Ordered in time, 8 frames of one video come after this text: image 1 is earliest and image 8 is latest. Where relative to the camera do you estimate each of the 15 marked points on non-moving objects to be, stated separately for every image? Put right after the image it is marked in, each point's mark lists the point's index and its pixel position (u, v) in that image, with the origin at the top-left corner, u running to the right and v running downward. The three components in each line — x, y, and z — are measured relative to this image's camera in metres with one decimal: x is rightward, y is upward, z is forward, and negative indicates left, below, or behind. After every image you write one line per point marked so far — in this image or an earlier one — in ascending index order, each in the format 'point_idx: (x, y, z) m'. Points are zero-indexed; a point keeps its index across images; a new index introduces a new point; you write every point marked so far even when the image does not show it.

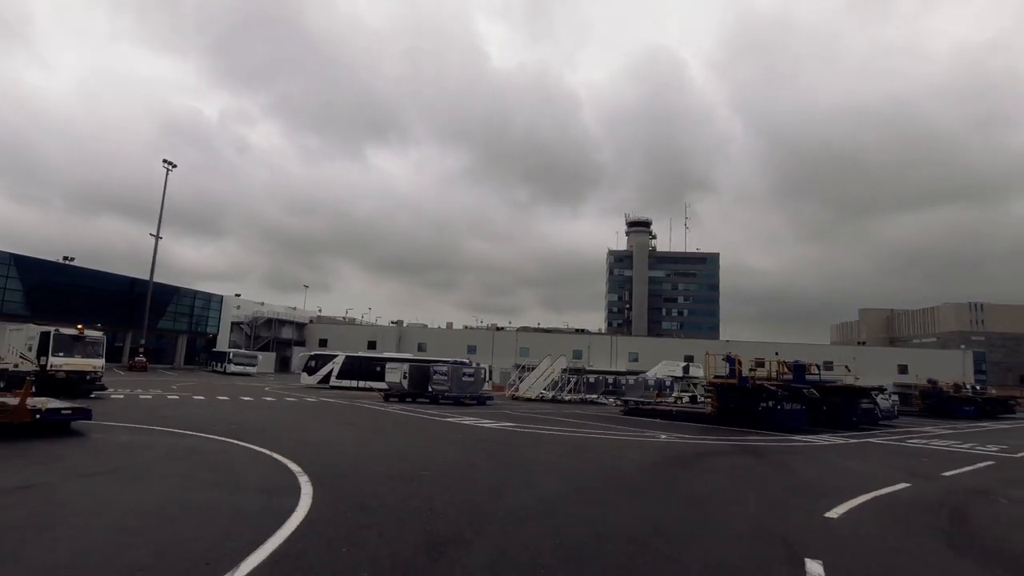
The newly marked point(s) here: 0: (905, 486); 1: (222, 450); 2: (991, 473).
0: (+8.3, -4.4, +11.8) m
1: (-7.8, -3.6, +13.3) m
2: (+12.0, -4.9, +13.9) m
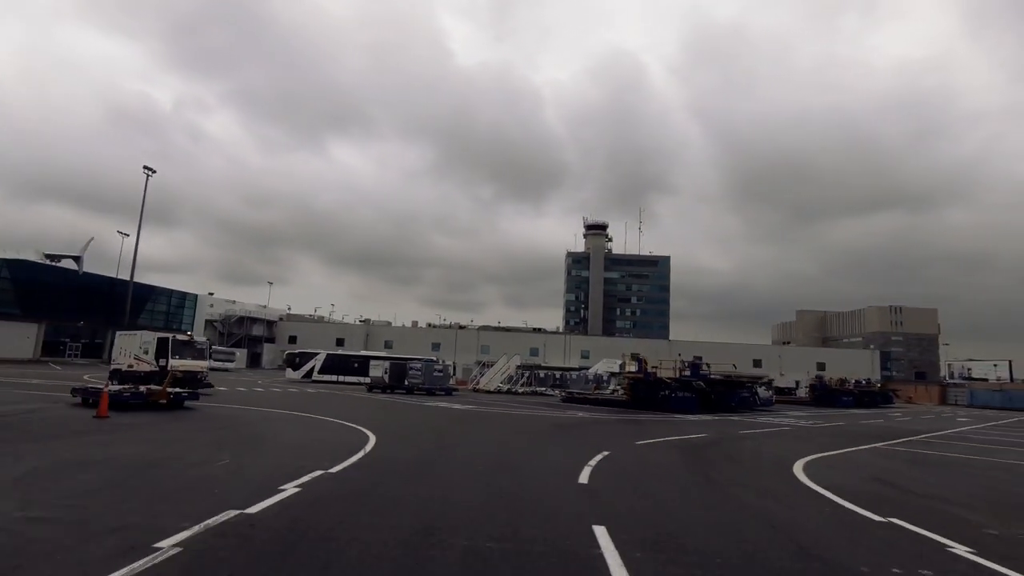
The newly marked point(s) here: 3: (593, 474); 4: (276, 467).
0: (+7.0, -5.6, +20.5) m
1: (-9.2, -4.6, +20.8) m
2: (+10.5, -6.1, +22.9) m
3: (+2.1, -4.9, +14.7) m
4: (-6.5, -3.9, +14.8) m
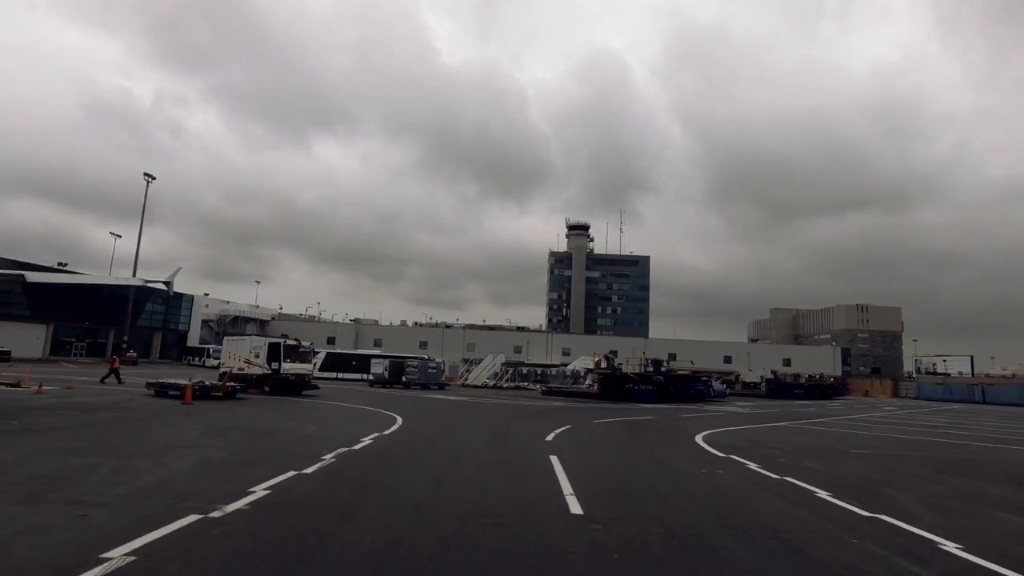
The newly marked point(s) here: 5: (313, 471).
0: (+6.4, -6.3, +26.3) m
1: (-9.8, -5.3, +26.2) m
2: (+9.8, -6.8, +28.8) m
3: (+1.7, -5.7, +20.4) m
4: (-6.9, -4.6, +20.3) m
5: (-4.0, -3.7, +11.8) m
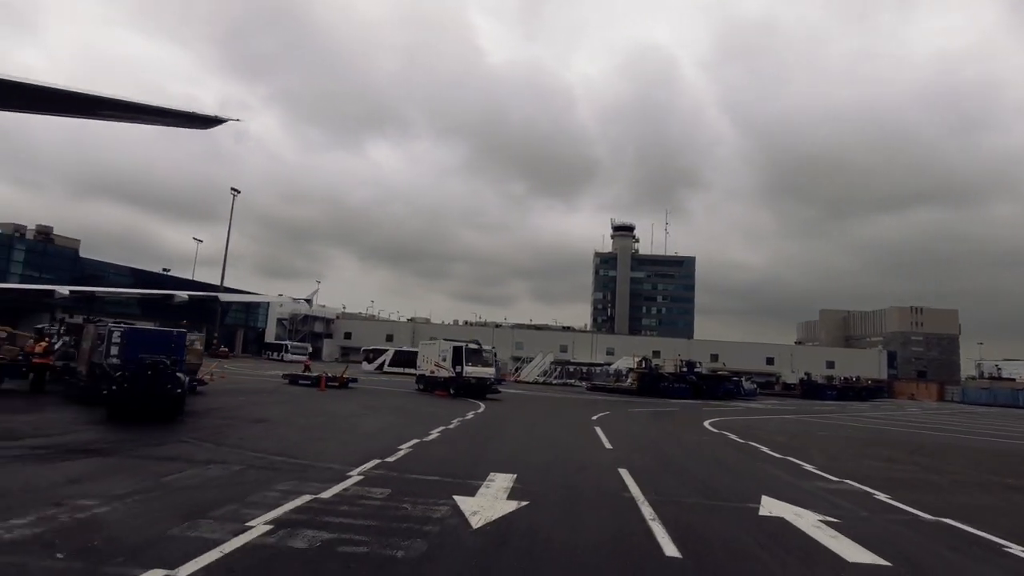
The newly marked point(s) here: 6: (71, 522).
0: (+9.4, -7.2, +32.4) m
1: (-6.7, -6.2, +33.6) m
2: (+13.1, -7.7, +34.6) m
3: (+4.3, -6.6, +26.8) m
4: (-4.3, -5.5, +27.4) m
5: (-2.1, -4.6, +18.8) m
6: (-5.0, -2.6, +6.3) m
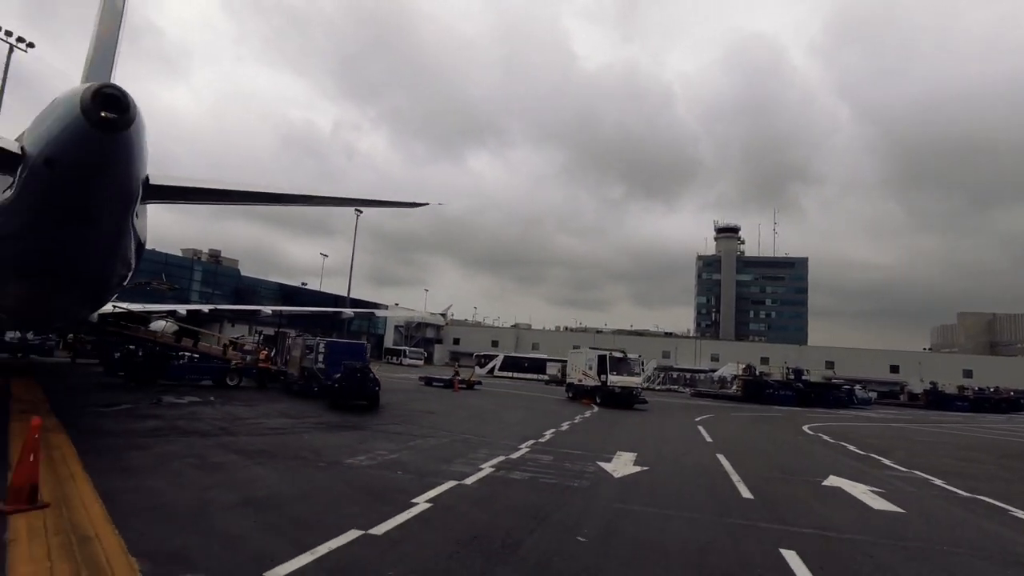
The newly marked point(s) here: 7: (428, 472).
0: (+16.3, -7.9, +34.1) m
1: (+0.6, -7.2, +38.1) m
2: (+20.3, -8.4, +35.6) m
3: (+10.3, -7.4, +29.5) m
4: (+1.9, -6.4, +31.6) m
5: (+2.5, -5.4, +22.8) m
6: (-2.6, -3.4, +11.0) m
7: (-1.5, -3.3, +9.9) m
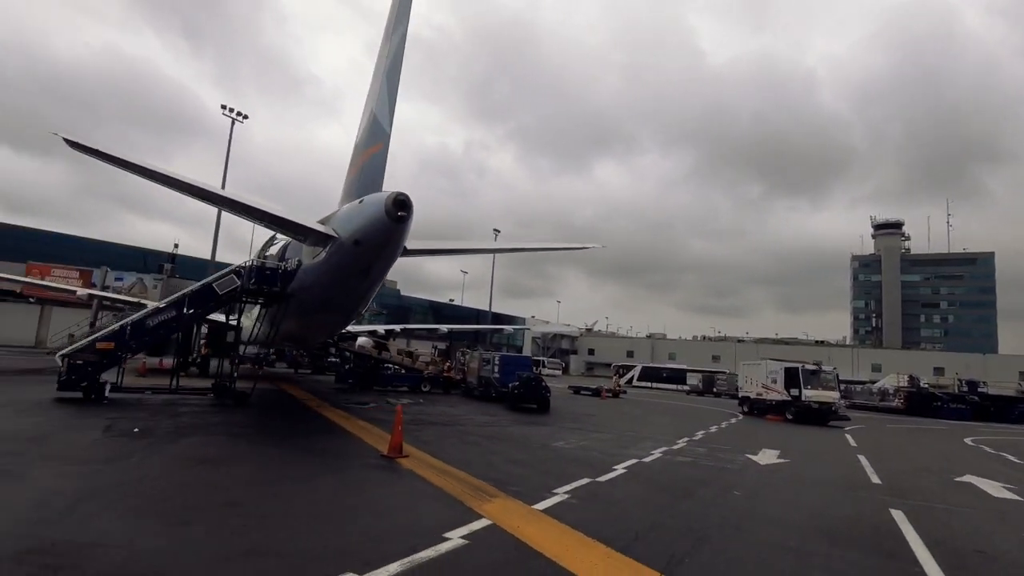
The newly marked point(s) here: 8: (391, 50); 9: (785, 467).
0: (+25.6, -8.4, +32.9) m
1: (+11.2, -8.3, +40.4) m
2: (+29.8, -8.8, +33.5) m
3: (+18.6, -8.0, +29.9) m
4: (+10.9, -7.4, +33.9) m
5: (+9.5, -6.3, +25.1) m
6: (+1.7, -4.2, +14.9) m
7: (+2.5, -4.1, +13.6) m
8: (-3.8, +7.4, +17.3) m
9: (+6.9, -4.5, +13.9) m
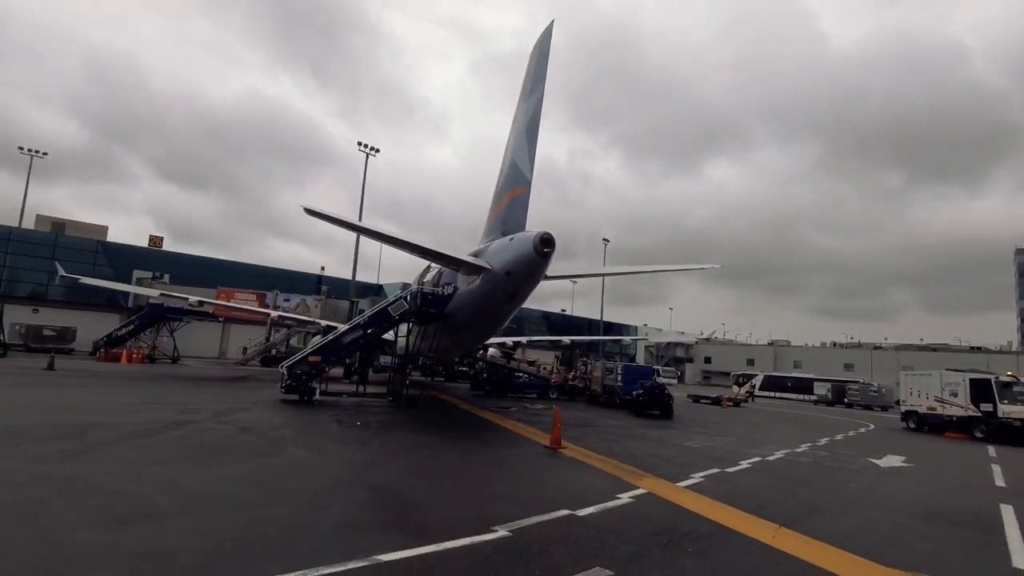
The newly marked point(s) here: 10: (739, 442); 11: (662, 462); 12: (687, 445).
0: (+32.8, -8.6, +30.0) m
1: (+20.2, -8.9, +40.1) m
2: (+37.1, -8.8, +29.7) m
3: (+25.4, -8.3, +28.3) m
4: (+18.6, -7.9, +33.7) m
5: (+15.5, -6.8, +25.4) m
6: (+5.9, -4.8, +16.9) m
7: (+6.4, -4.6, +15.5) m
8: (+0.6, +6.6, +20.5) m
9: (+10.8, -5.0, +14.9) m
10: (+7.3, -5.0, +17.9) m
11: (+3.5, -4.1, +12.8) m
12: (+5.2, -4.7, +16.5) m
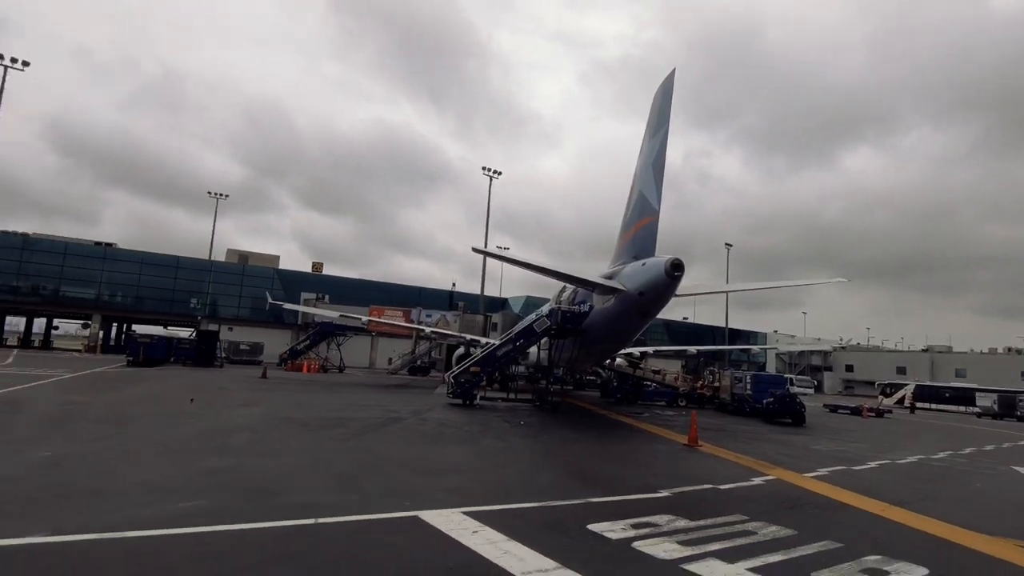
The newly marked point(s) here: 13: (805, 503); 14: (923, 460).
0: (+39.8, -8.4, +25.4) m
1: (+29.5, -9.2, +37.9) m
2: (+43.9, -8.5, +24.3) m
3: (+32.2, -8.3, +25.3) m
4: (+26.7, -8.2, +32.0) m
5: (+21.8, -7.1, +24.5) m
6: (+10.6, -5.3, +18.2) m
7: (+10.8, -5.1, +16.7) m
8: (+5.9, +5.9, +23.1) m
9: (+15.0, -5.3, +15.3) m
10: (+12.3, -5.5, +18.8) m
11: (+7.5, -4.6, +14.7) m
12: (+9.9, -5.2, +17.9) m
13: (+5.1, -3.7, +9.5) m
14: (+12.2, -5.2, +16.4) m
